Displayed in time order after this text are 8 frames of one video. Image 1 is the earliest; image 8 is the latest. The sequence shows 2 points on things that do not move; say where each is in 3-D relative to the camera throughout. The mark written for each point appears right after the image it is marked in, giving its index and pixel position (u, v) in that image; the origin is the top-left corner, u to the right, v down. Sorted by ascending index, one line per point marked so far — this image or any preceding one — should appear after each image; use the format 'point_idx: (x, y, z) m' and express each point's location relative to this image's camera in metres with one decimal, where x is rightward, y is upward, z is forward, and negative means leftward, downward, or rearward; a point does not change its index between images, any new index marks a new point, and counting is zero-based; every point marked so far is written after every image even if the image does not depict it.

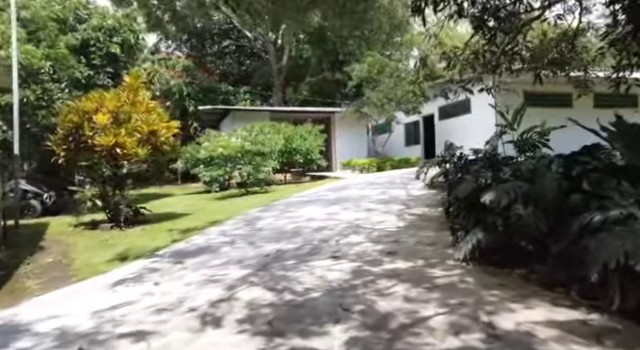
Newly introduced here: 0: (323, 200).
0: (+0.1, -0.6, +11.4) m
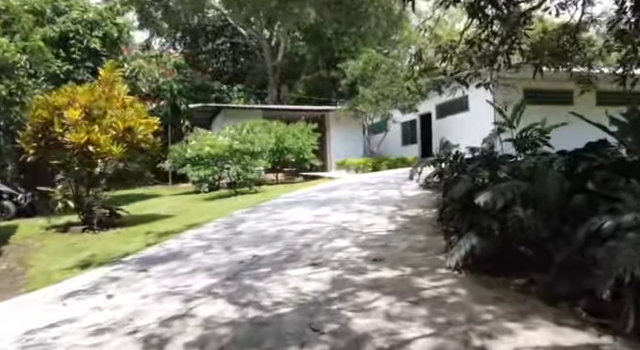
0: (-0.2, -0.6, +10.8) m
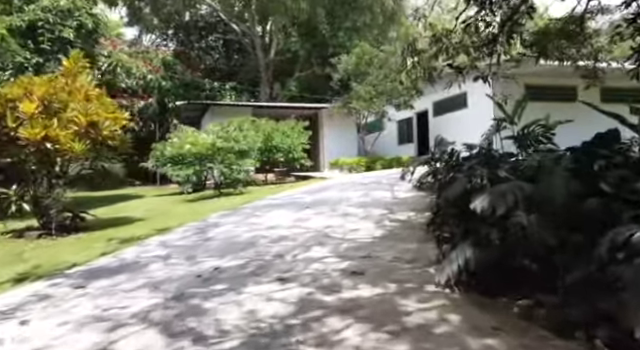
0: (-0.5, -0.6, +10.0) m
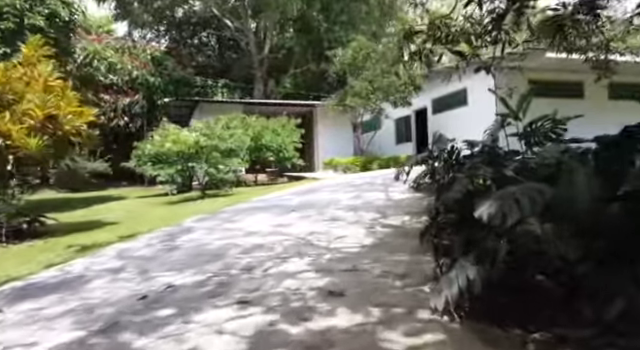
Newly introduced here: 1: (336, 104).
0: (-0.7, -0.6, +9.2) m
1: (+0.6, +2.5, +17.8) m
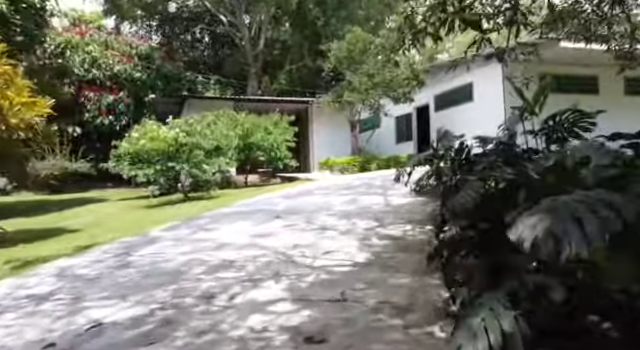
0: (-0.9, -0.6, +8.1) m
1: (+0.4, +2.5, +16.7) m
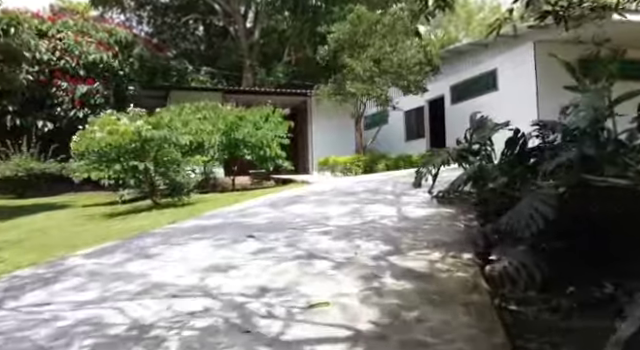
0: (-1.0, -0.6, +6.1) m
1: (+0.4, +2.5, +14.7) m
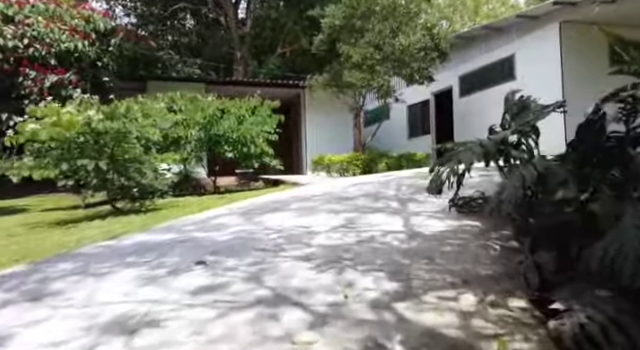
0: (-1.1, -0.6, +4.5) m
1: (+0.2, +2.4, +13.2) m
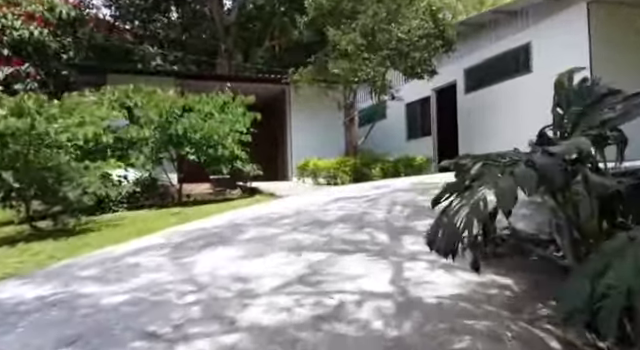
0: (-1.5, -0.8, +2.9) m
1: (-0.1, +2.3, +11.5) m
